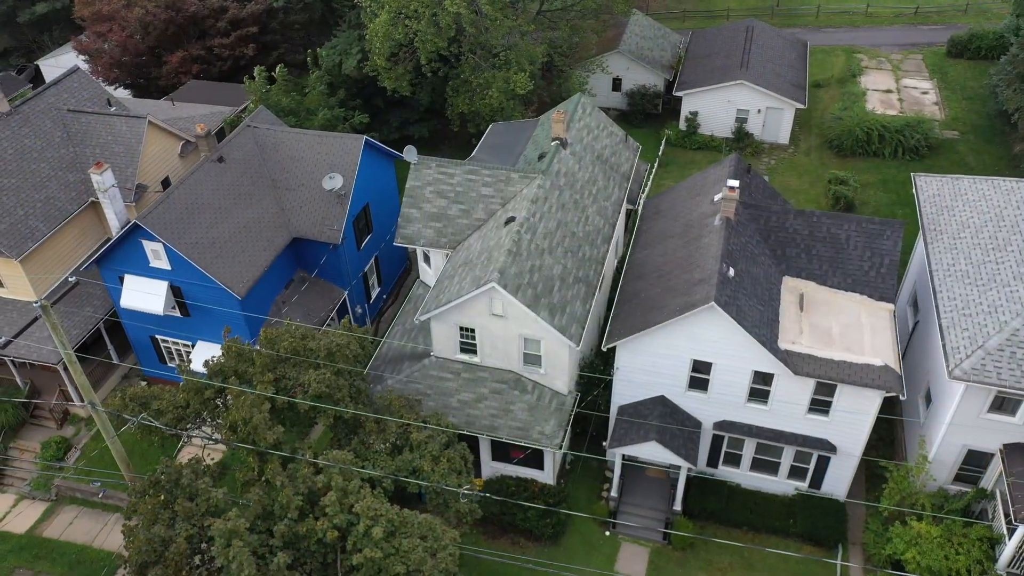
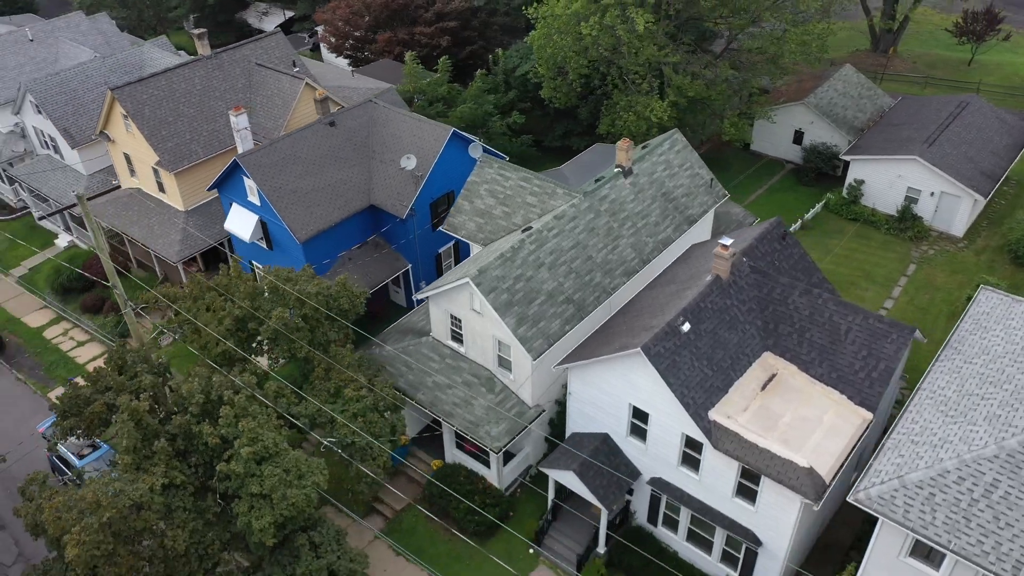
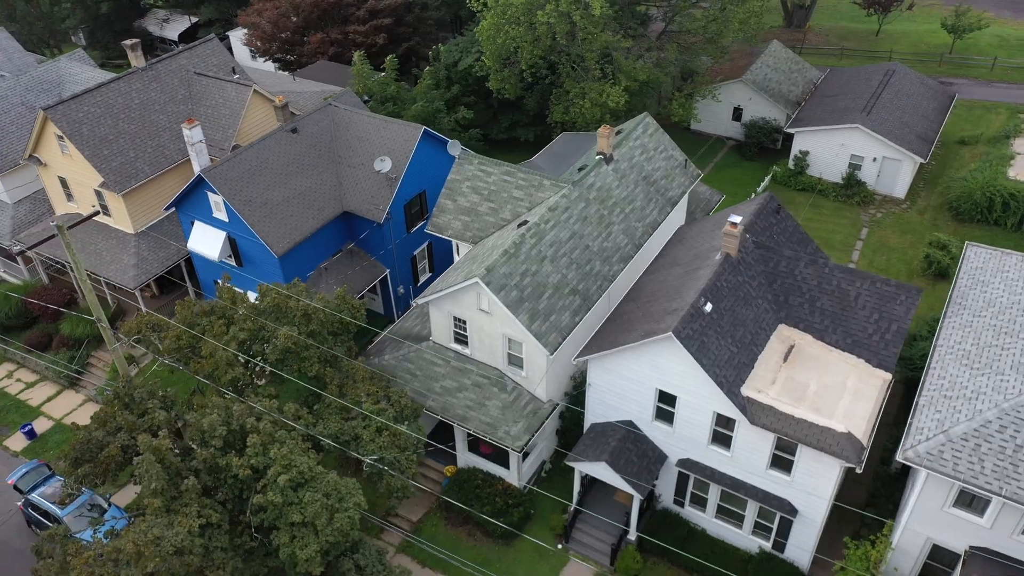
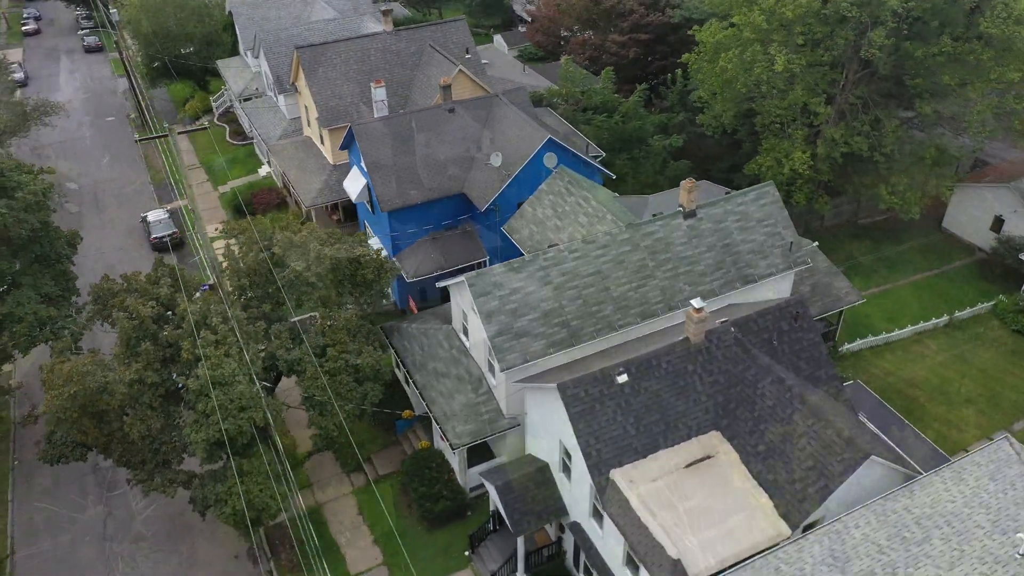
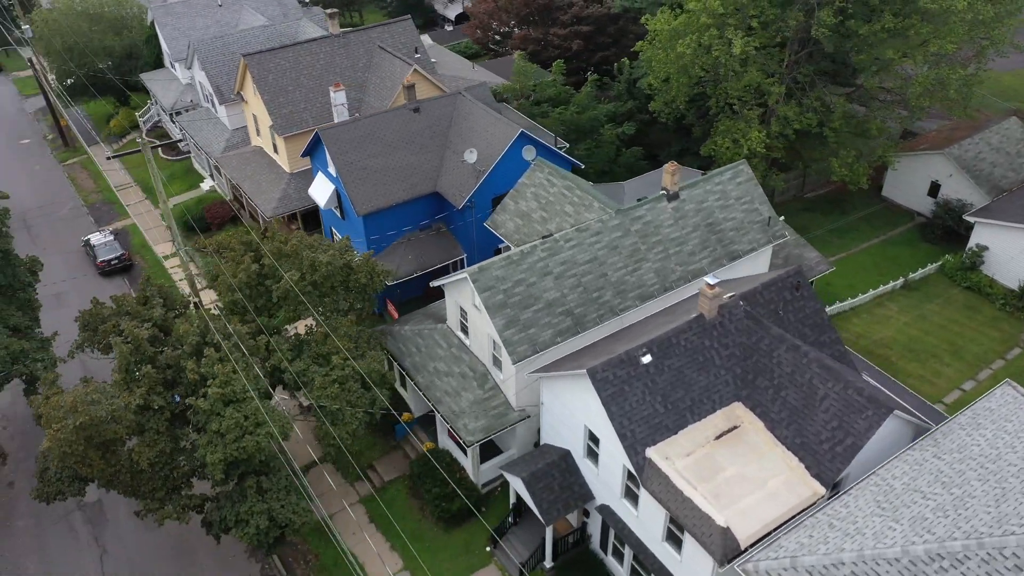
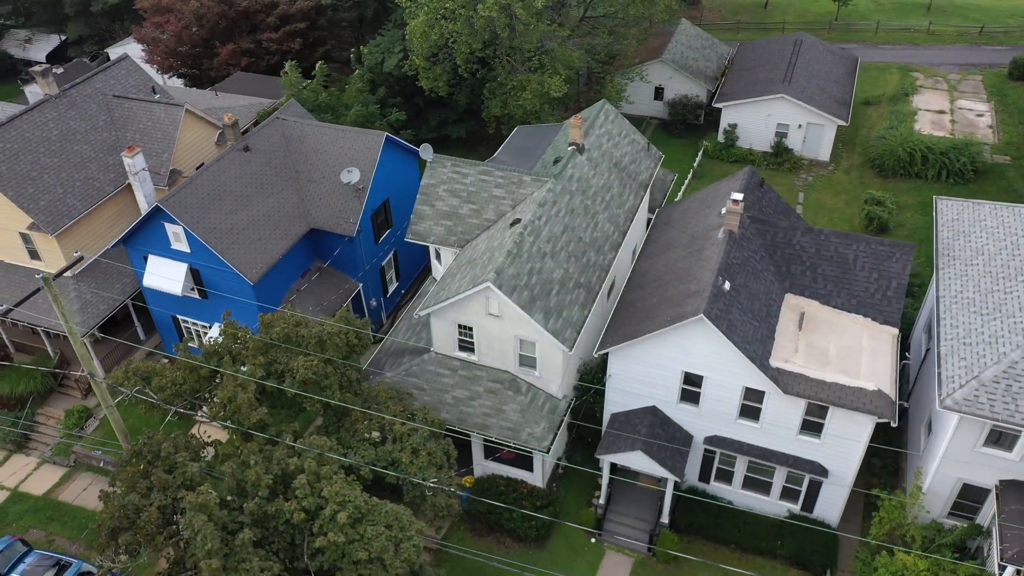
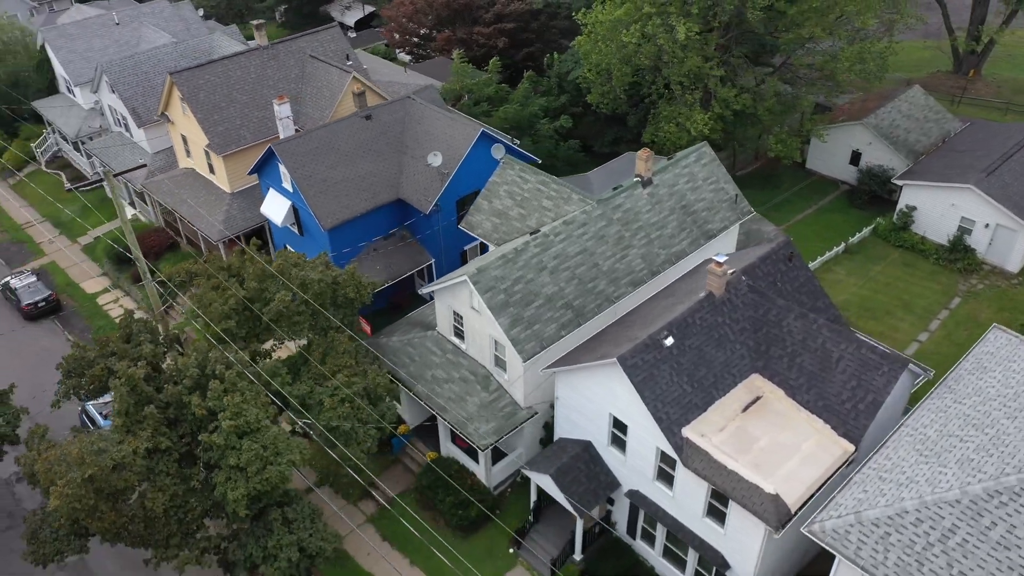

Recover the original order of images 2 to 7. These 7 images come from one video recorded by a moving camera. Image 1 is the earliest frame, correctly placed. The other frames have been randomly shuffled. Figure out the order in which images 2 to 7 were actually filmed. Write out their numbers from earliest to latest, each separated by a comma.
6, 3, 2, 7, 5, 4
